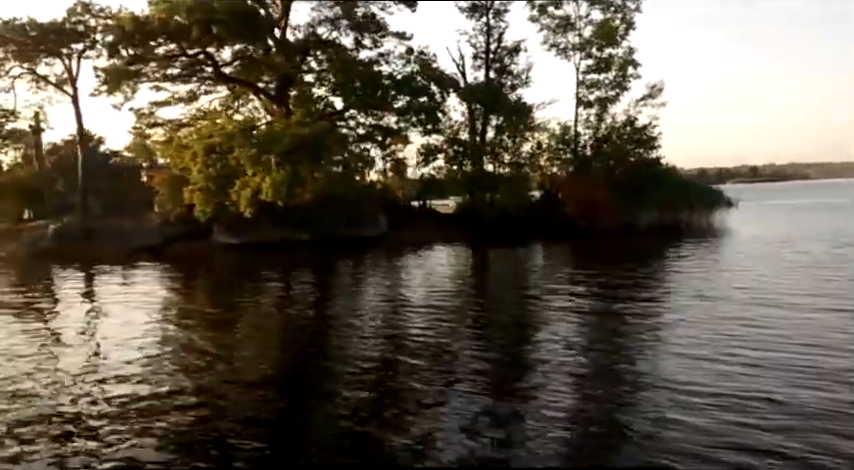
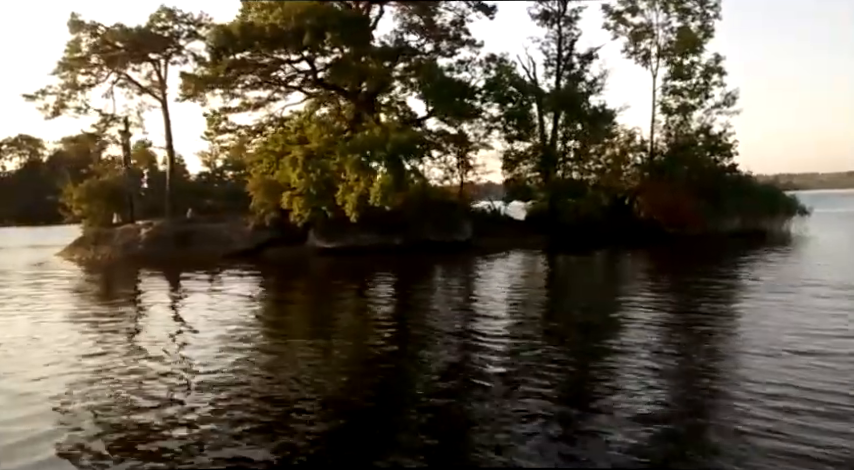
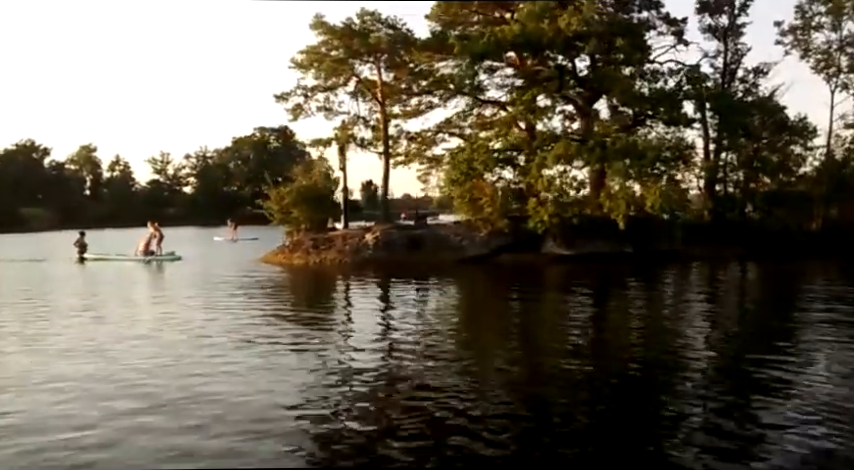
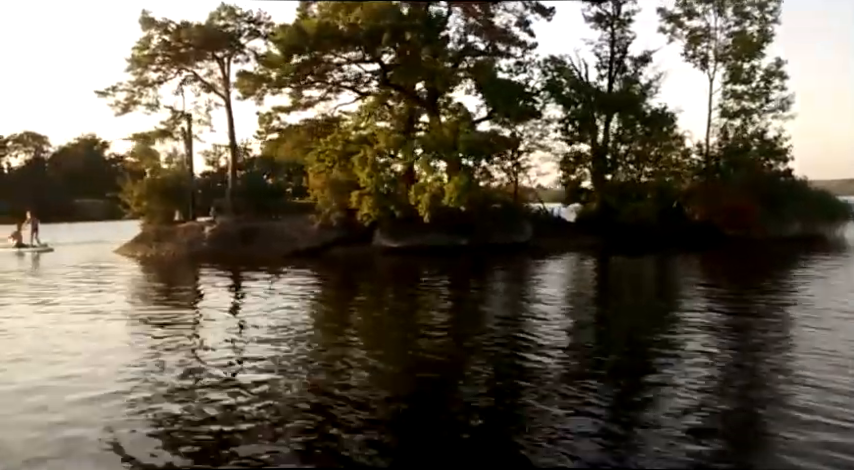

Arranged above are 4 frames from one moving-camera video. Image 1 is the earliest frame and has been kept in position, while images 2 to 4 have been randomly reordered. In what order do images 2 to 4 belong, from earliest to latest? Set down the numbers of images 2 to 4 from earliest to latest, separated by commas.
2, 4, 3
